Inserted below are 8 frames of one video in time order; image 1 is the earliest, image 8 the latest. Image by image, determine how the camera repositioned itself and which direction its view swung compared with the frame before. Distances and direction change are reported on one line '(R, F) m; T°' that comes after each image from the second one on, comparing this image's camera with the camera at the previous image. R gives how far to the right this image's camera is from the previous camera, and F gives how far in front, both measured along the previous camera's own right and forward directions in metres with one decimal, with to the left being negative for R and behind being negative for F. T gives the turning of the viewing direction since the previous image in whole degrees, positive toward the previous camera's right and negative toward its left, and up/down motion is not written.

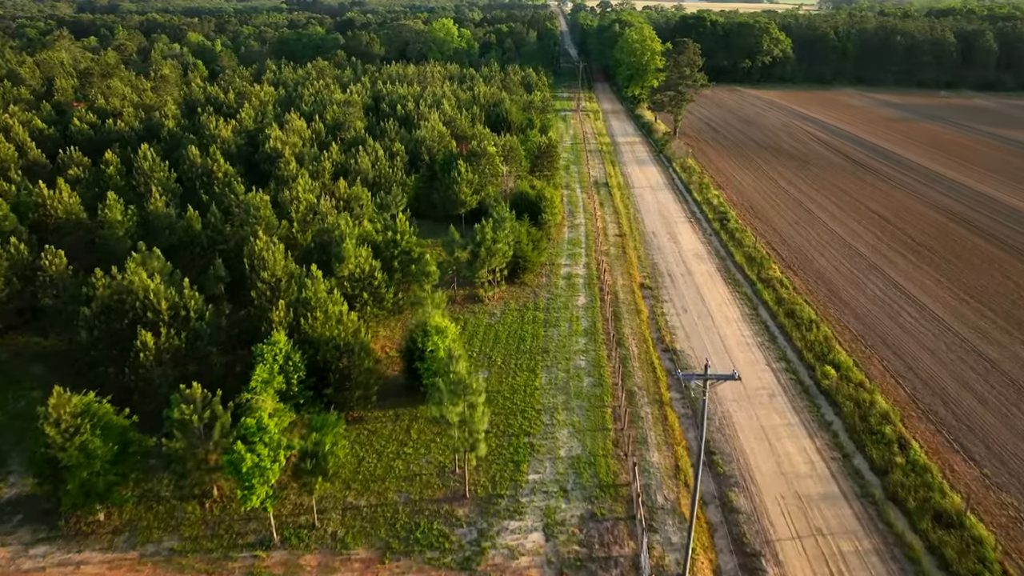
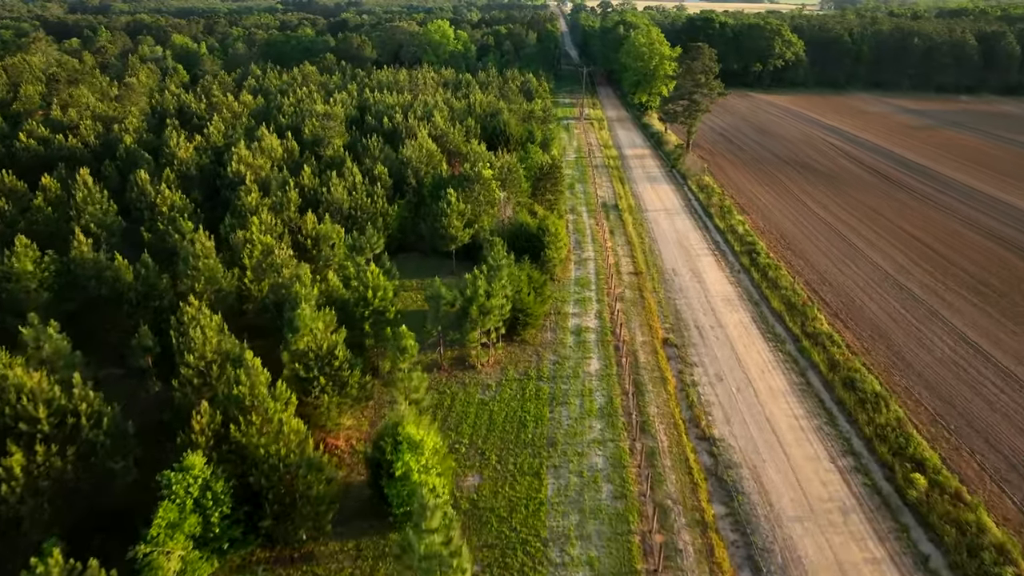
(0.0, +6.1) m; 0°
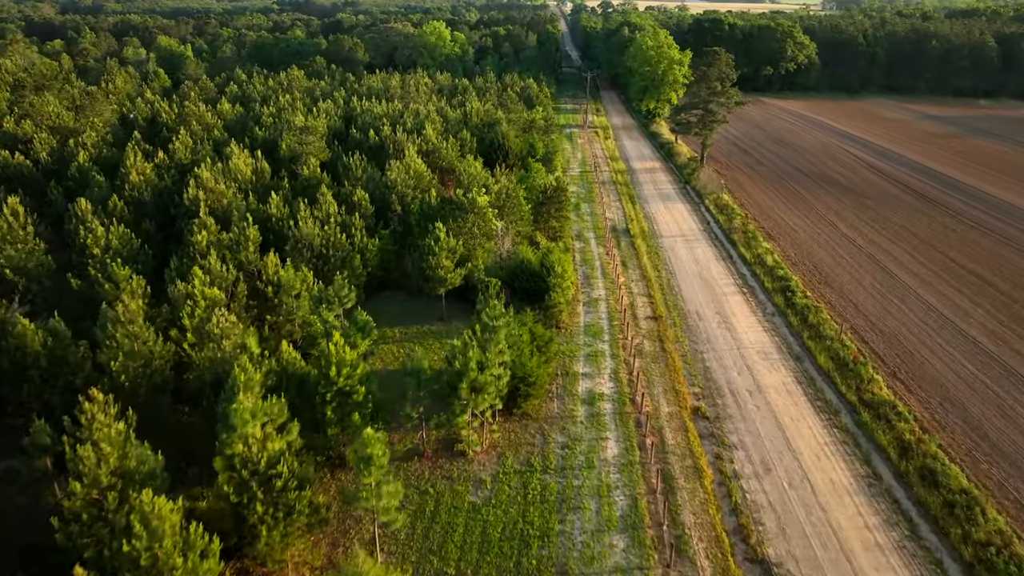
(0.0, +5.4) m; 0°
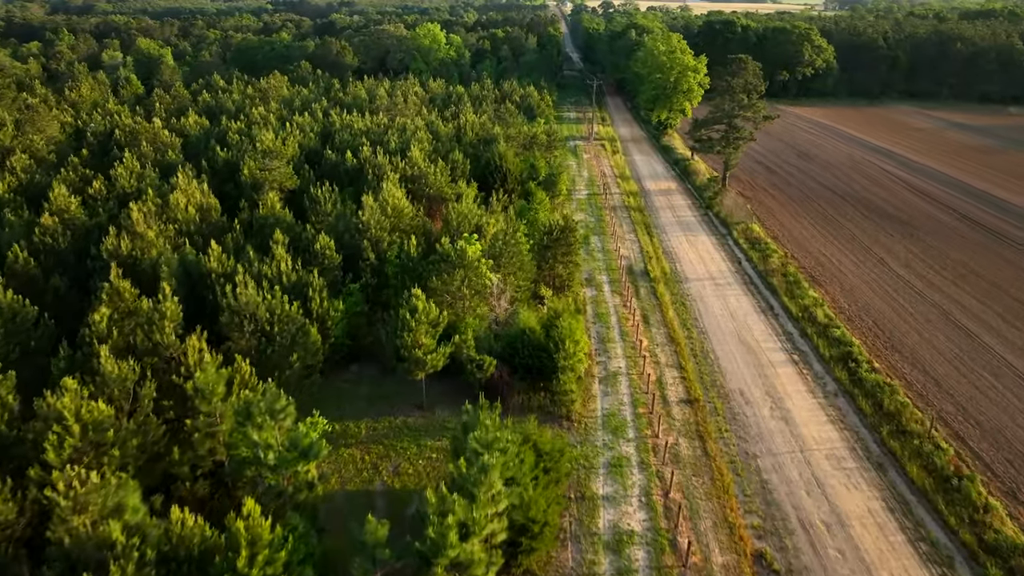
(0.0, +6.9) m; 0°
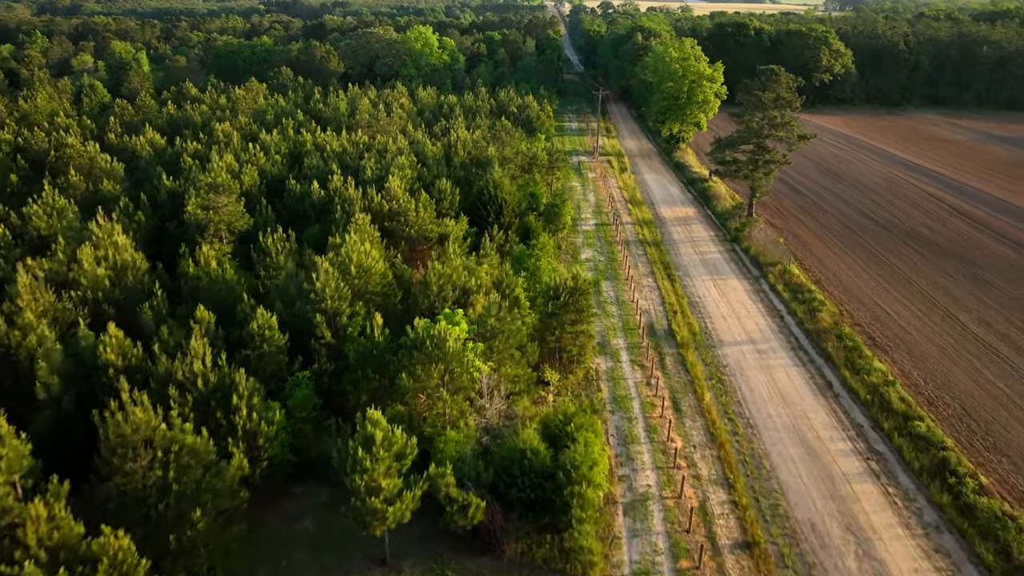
(+0.1, +7.0) m; 0°
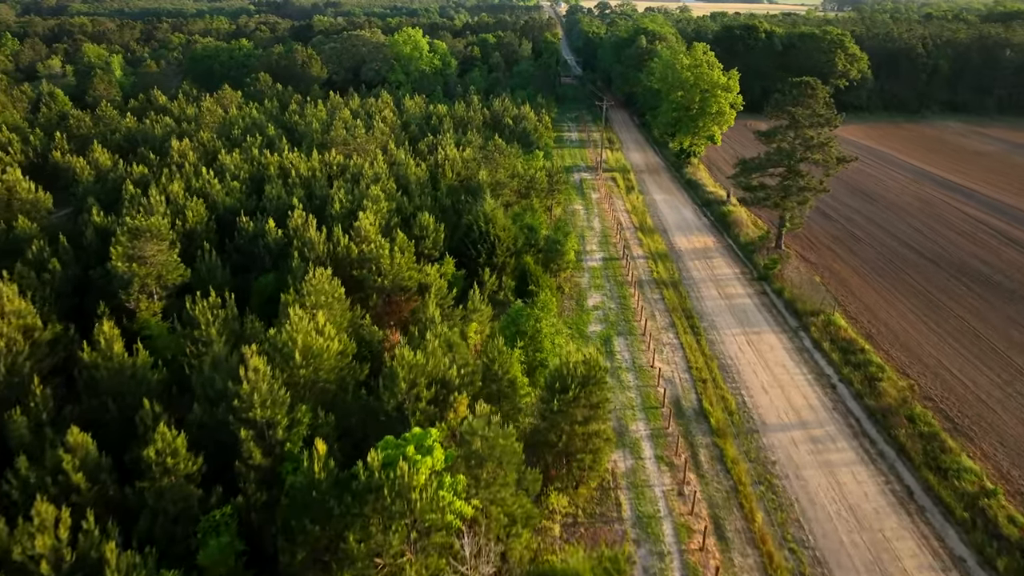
(+0.1, +6.3) m; 0°
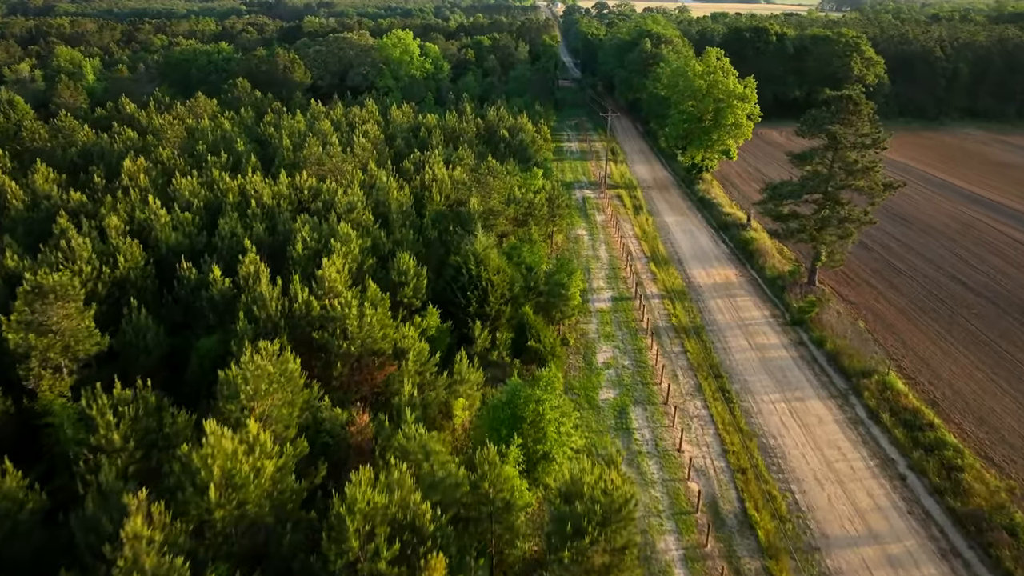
(+0.1, +5.5) m; 0°
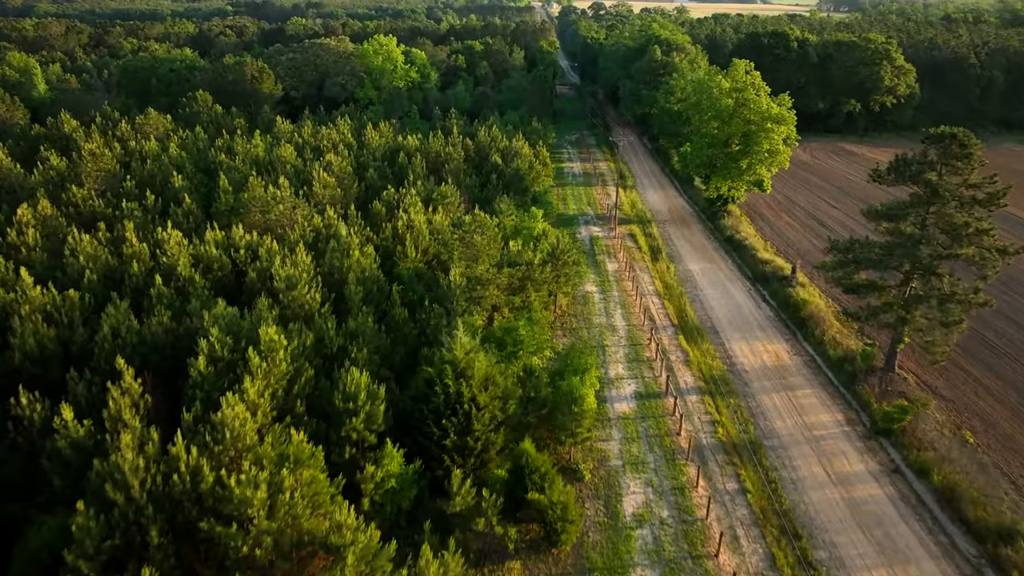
(+0.1, +8.6) m; 0°
